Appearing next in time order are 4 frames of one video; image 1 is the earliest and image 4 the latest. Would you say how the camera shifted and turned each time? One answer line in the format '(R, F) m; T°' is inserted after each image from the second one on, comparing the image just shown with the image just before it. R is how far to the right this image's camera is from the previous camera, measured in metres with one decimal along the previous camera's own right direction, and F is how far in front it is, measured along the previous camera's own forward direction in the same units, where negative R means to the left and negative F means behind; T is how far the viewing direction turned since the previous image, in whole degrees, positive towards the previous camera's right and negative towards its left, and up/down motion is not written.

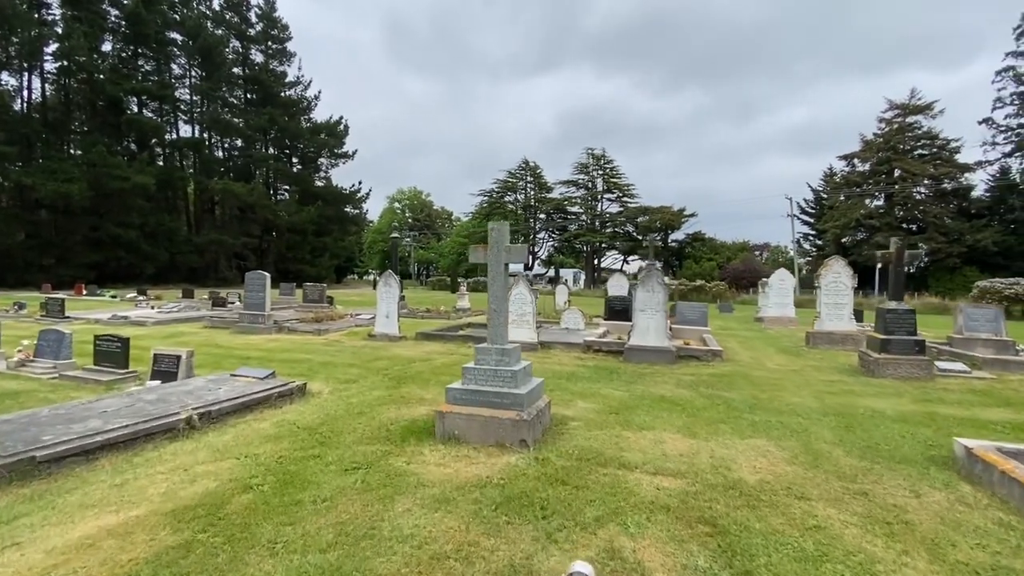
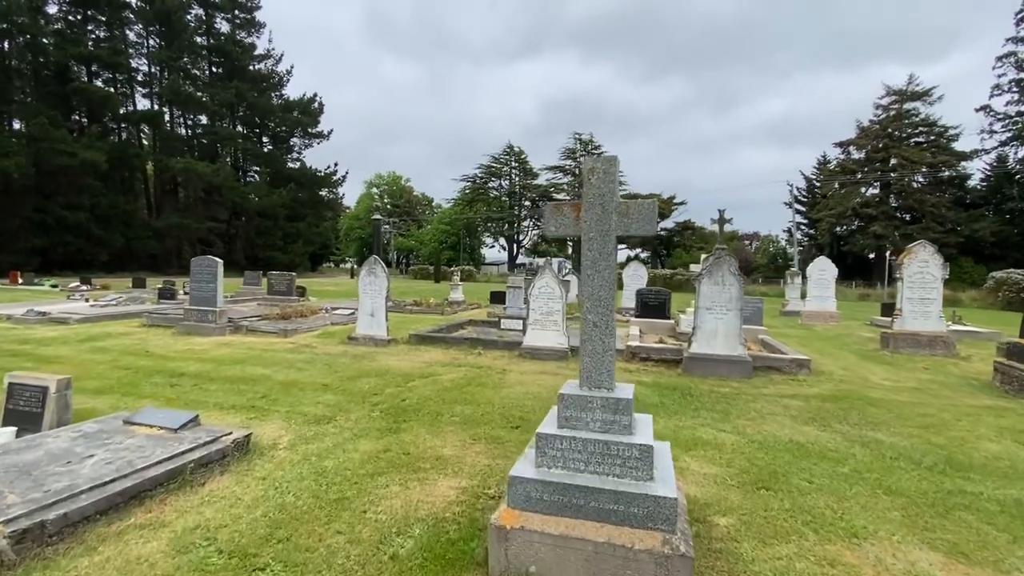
(-0.8, +2.5) m; +2°
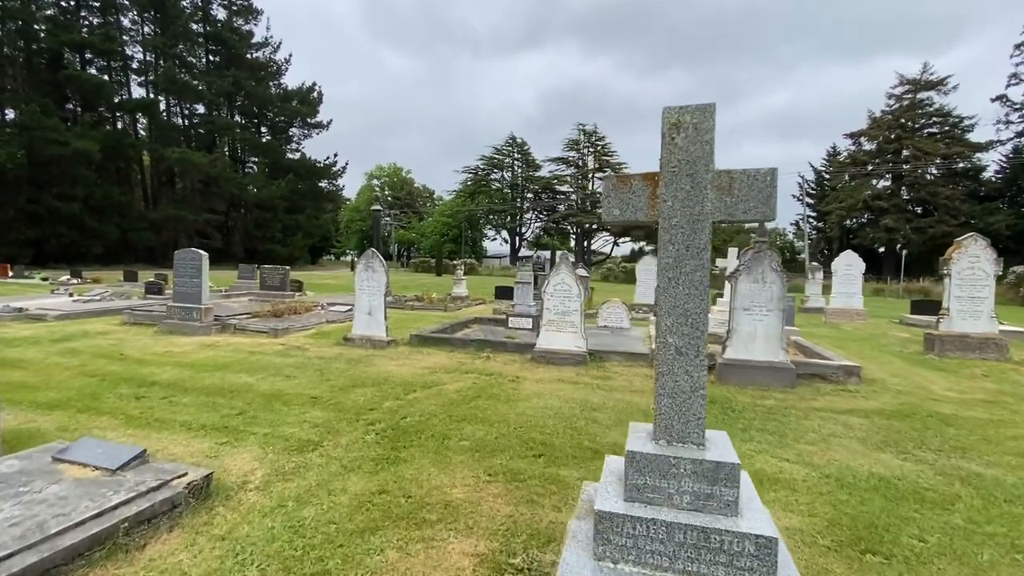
(-0.2, +0.9) m; 0°
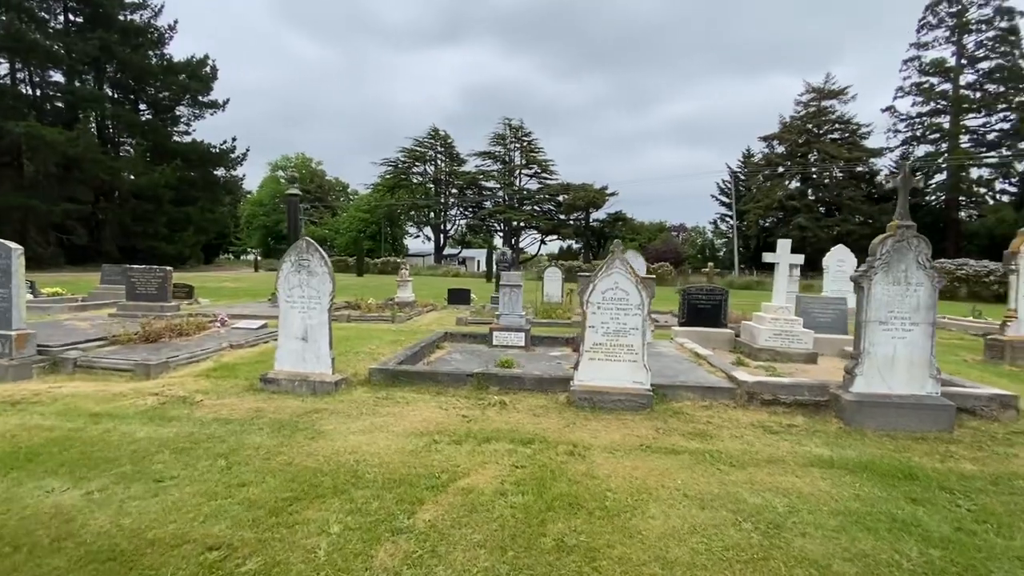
(-1.2, +2.9) m; +10°
